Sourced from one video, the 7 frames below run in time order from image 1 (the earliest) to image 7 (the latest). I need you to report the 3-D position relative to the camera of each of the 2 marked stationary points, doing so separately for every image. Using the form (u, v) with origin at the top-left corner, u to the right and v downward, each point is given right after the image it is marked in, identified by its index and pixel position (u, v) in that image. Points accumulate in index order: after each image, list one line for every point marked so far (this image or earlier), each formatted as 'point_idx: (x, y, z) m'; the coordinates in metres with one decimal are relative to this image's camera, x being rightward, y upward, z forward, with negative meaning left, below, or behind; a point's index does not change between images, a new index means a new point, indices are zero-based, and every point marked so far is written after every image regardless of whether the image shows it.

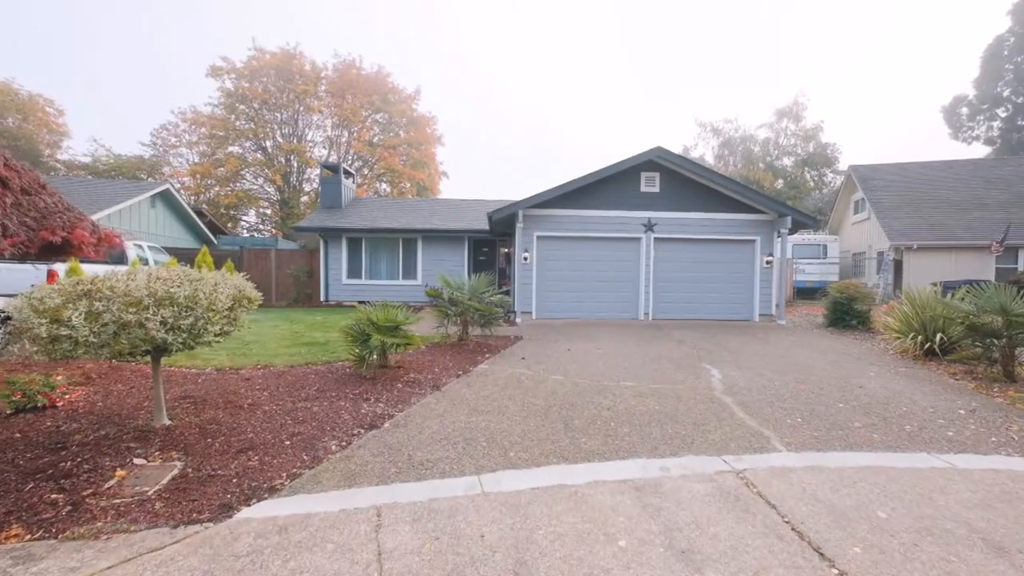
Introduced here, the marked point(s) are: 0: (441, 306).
0: (-2.2, -0.5, +9.8) m
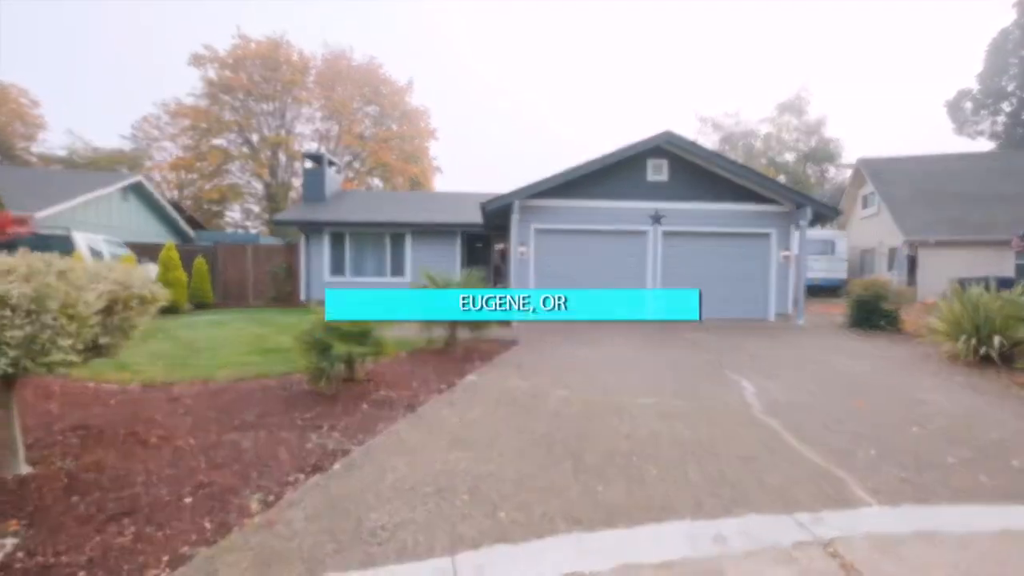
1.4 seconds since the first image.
0: (-2.4, -0.4, +8.6) m
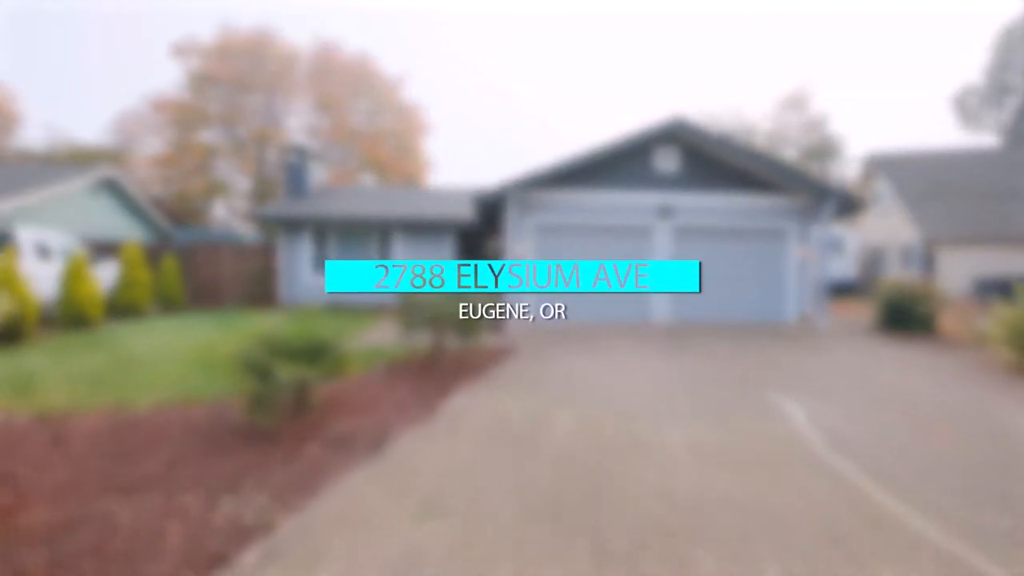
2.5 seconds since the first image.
0: (-2.5, -0.5, +7.5) m
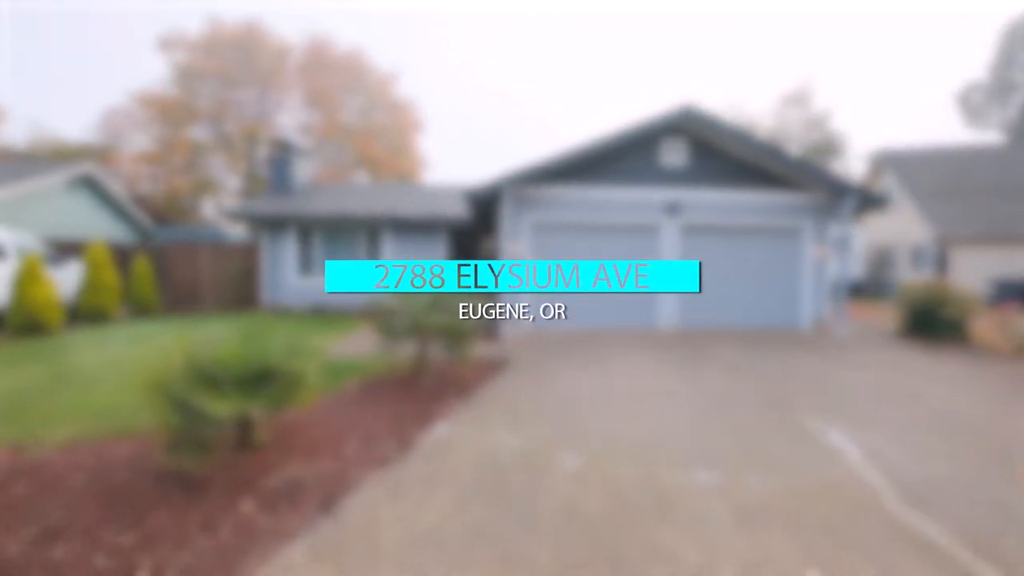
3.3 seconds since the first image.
0: (-2.6, -0.6, +6.6) m
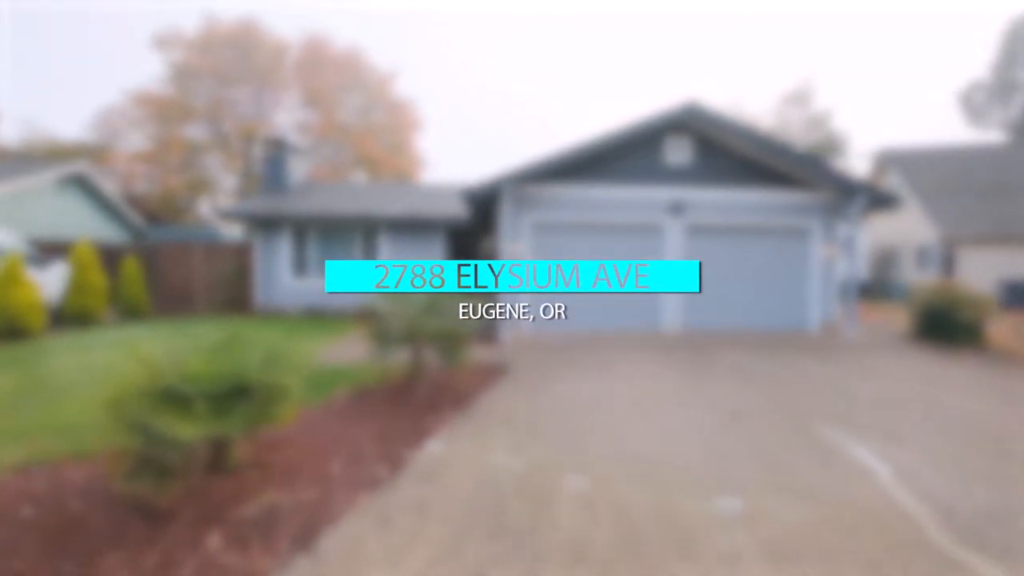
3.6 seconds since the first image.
0: (-2.6, -0.6, +6.3) m
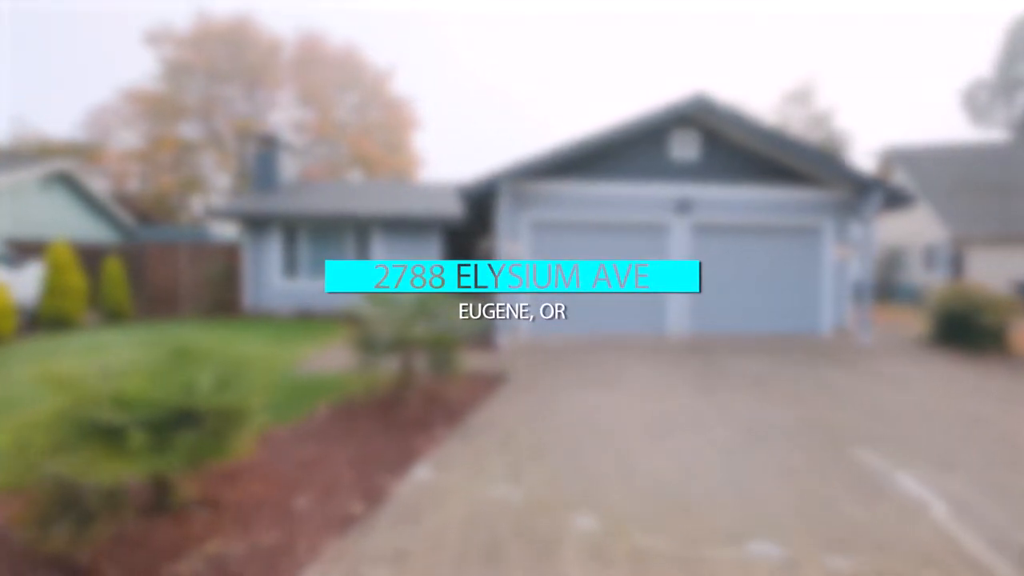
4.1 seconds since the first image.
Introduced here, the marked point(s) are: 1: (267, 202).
0: (-2.6, -0.7, +5.8) m
1: (-12.1, +4.3, +14.9) m
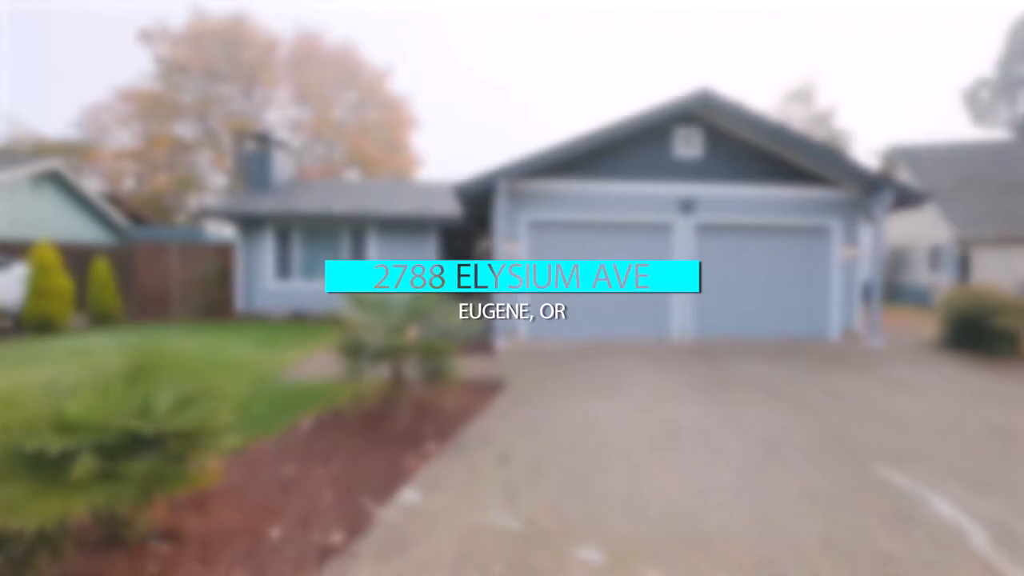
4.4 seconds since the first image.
0: (-2.7, -0.8, +5.5) m
1: (-12.2, +4.2, +14.5) m
